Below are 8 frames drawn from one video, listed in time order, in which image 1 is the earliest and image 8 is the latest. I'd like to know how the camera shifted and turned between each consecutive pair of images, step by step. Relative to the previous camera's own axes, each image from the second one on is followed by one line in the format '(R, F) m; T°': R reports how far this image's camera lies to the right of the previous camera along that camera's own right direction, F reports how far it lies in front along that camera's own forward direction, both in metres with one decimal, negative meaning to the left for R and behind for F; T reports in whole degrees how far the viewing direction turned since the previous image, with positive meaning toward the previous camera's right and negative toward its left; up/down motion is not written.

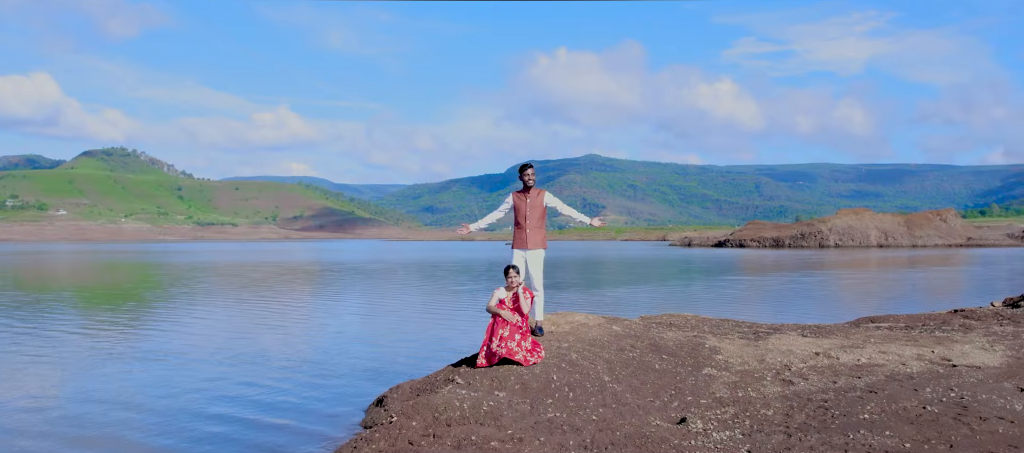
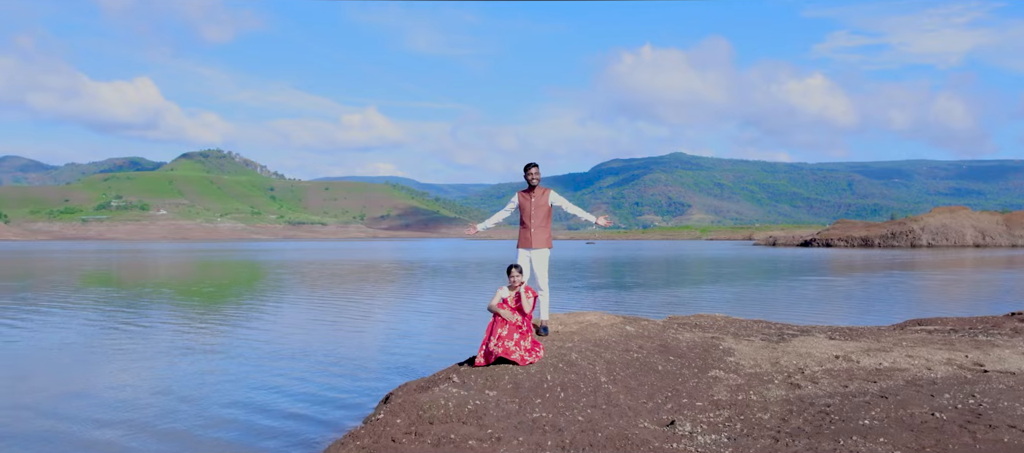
(+1.0, +0.1) m; -5°
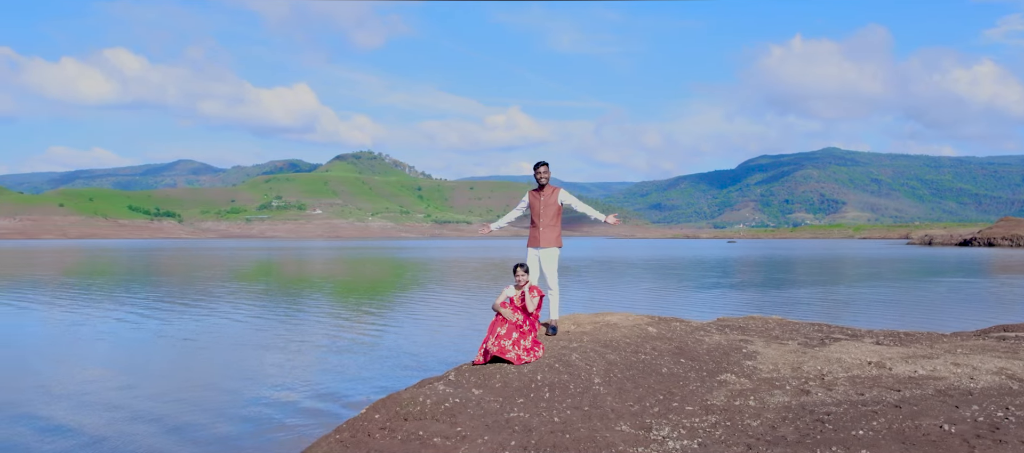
(+1.6, +0.1) m; -8°
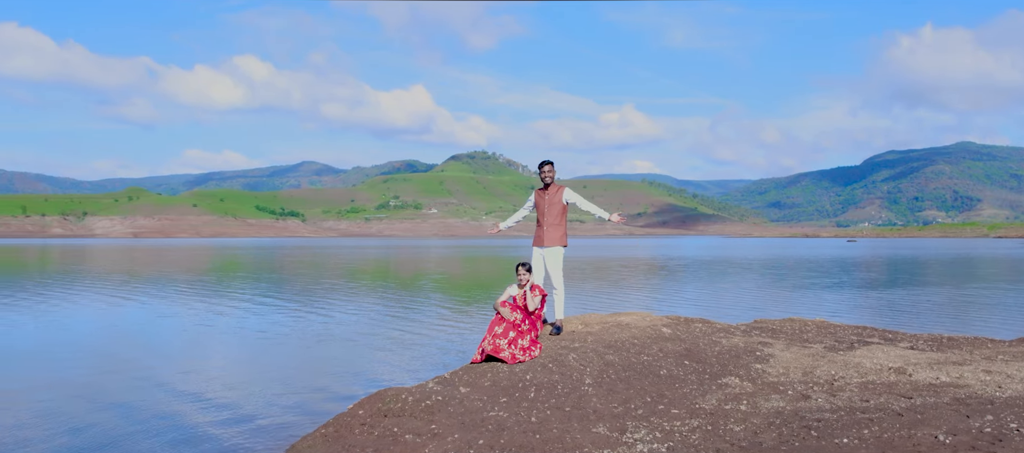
(+1.3, +0.1) m; -7°
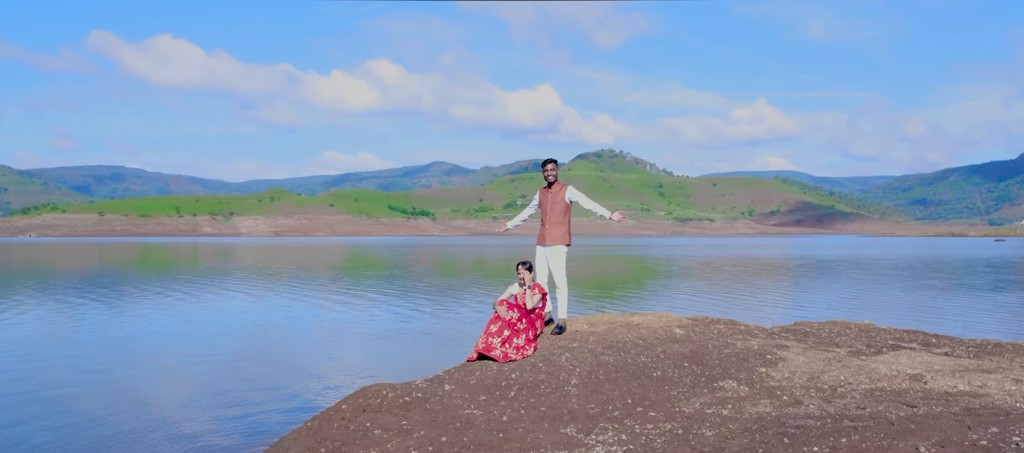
(+1.5, +0.1) m; -7°
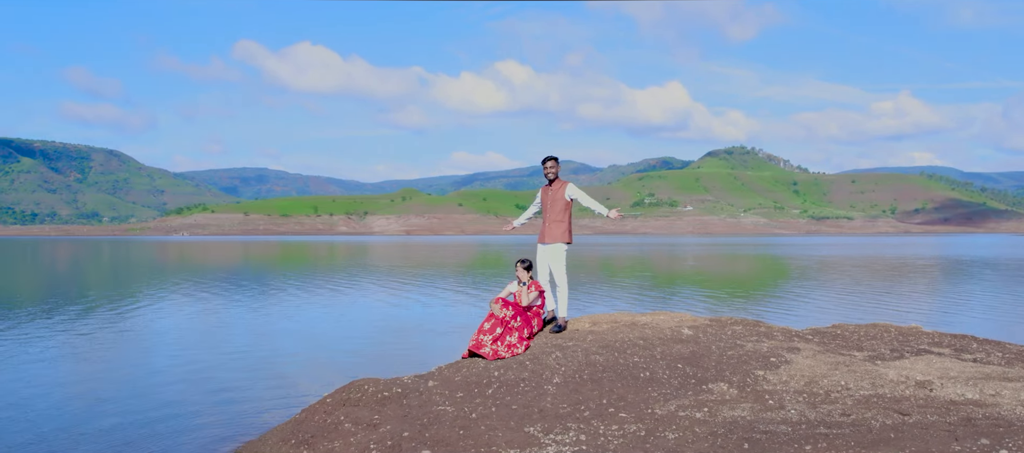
(+1.5, +0.1) m; -7°
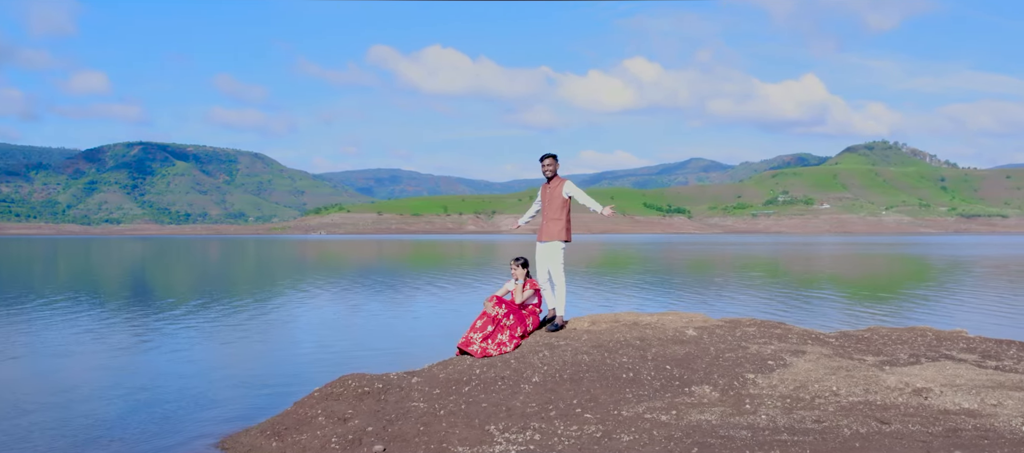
(+1.5, +0.1) m; -7°
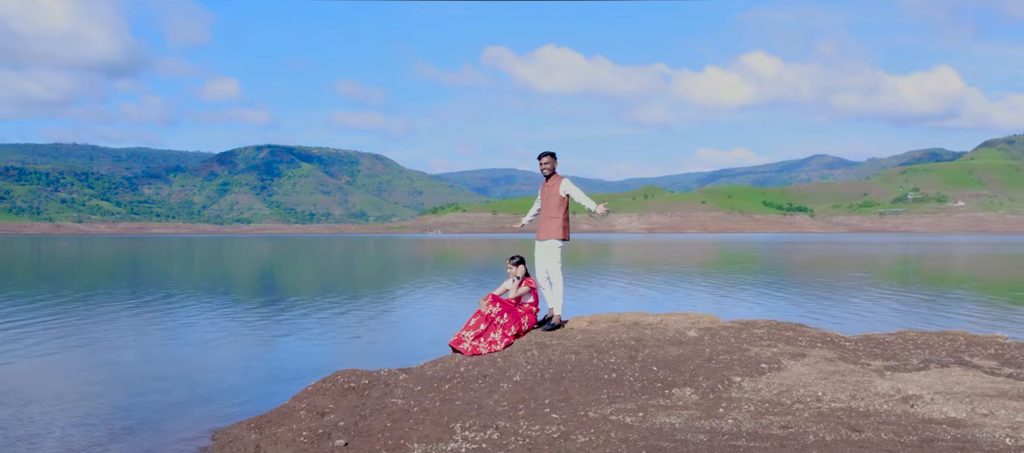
(+1.3, 0.0) m; -6°
